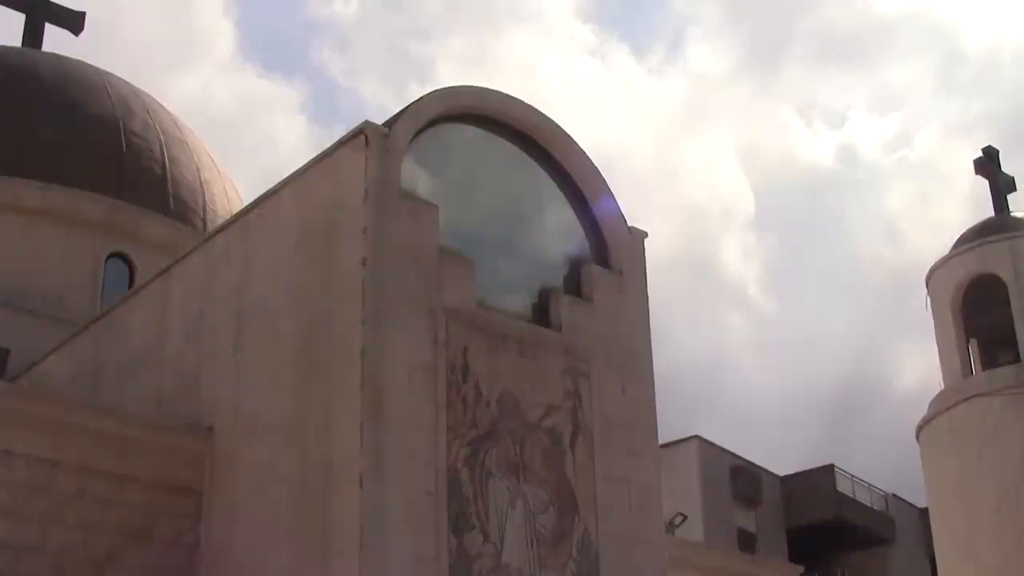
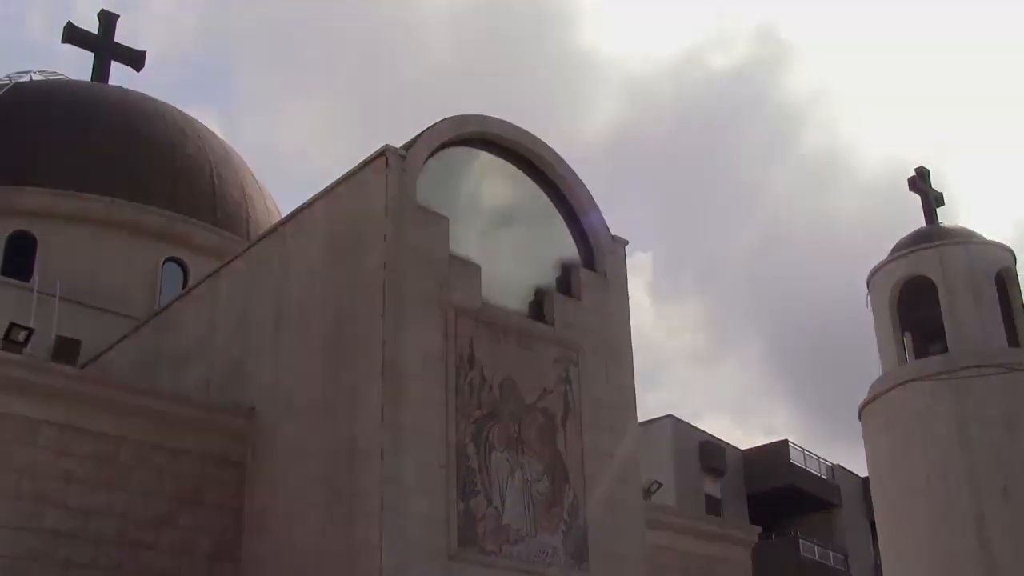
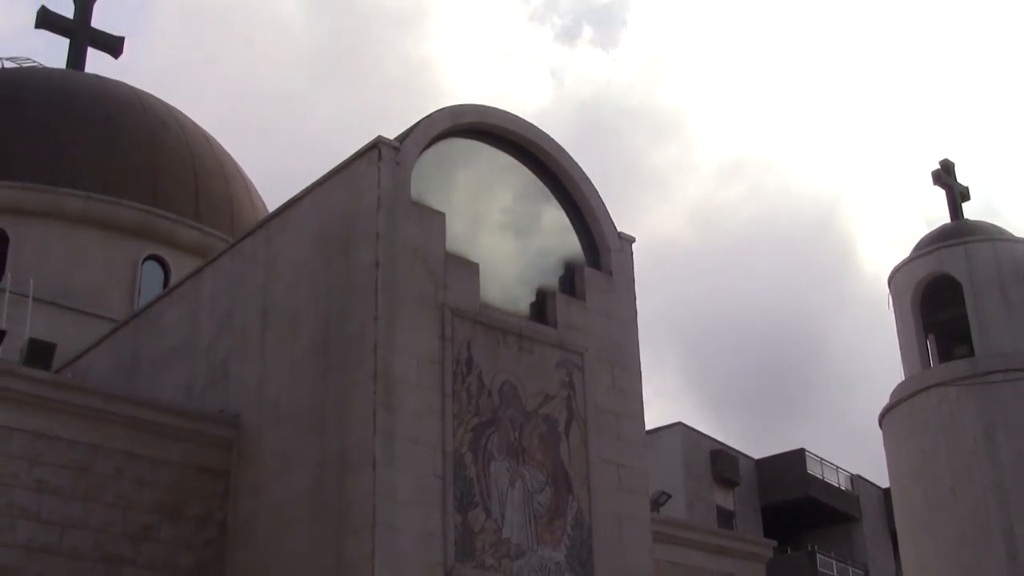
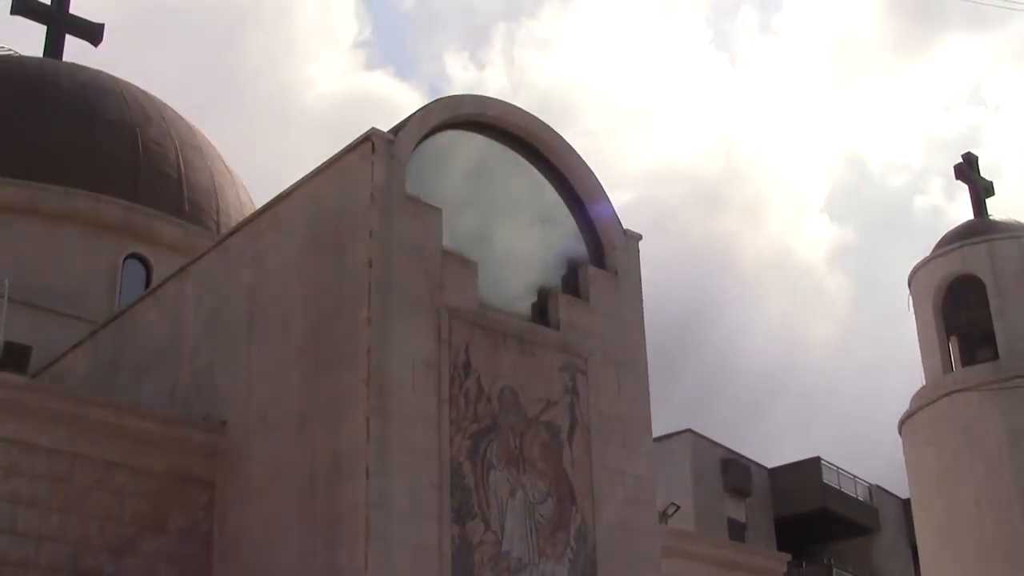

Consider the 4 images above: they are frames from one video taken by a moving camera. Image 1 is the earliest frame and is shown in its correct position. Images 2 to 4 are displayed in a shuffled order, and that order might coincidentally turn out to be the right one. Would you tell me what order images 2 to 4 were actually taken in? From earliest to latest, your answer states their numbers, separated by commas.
4, 3, 2
